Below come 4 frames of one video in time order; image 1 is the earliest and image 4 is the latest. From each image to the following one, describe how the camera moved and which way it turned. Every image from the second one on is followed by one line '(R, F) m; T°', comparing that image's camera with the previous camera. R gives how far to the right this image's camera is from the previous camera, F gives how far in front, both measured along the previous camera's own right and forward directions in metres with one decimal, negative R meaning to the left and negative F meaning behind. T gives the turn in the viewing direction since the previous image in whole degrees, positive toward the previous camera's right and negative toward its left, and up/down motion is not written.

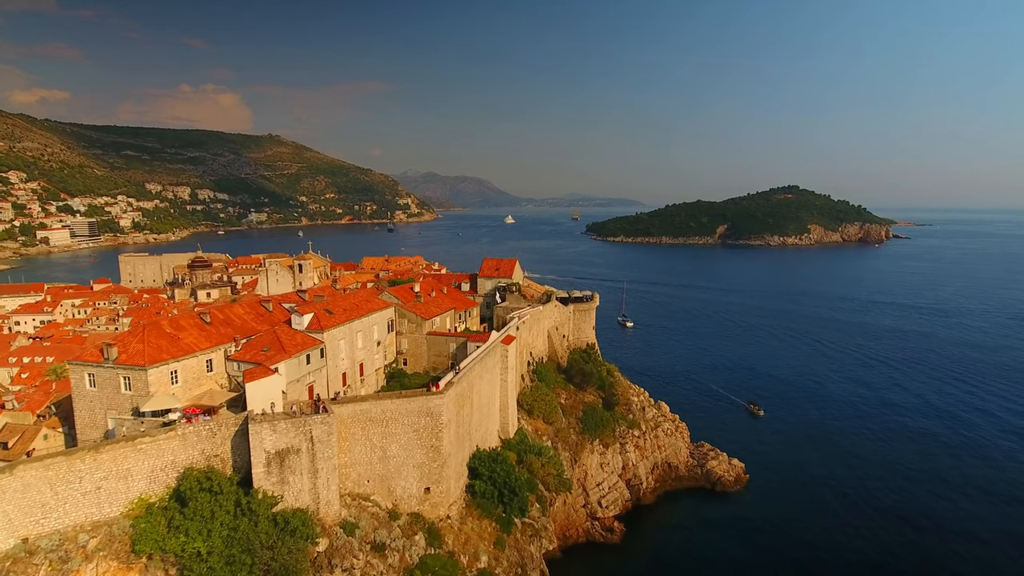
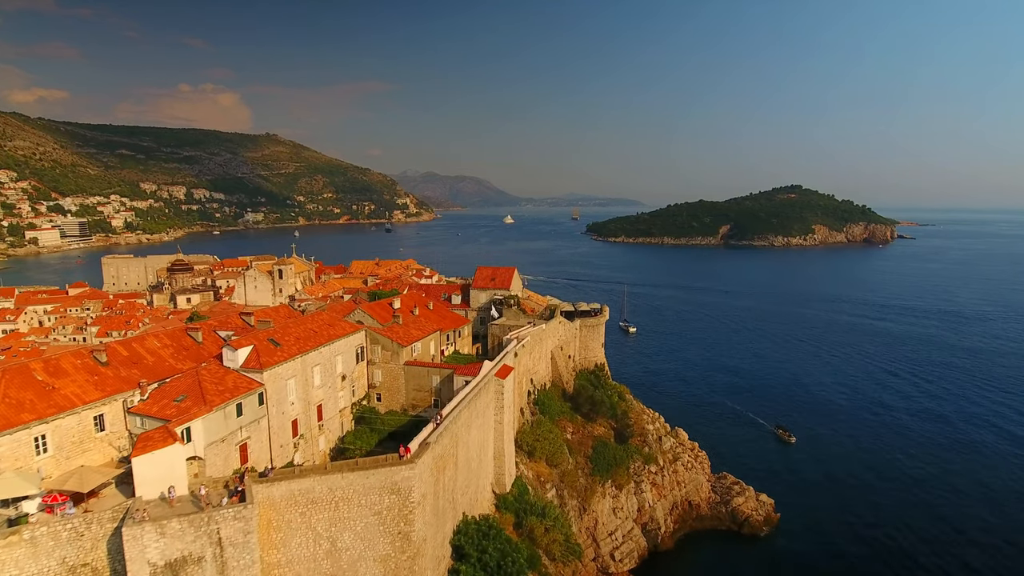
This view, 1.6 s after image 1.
(+0.1, +4.3) m; 0°
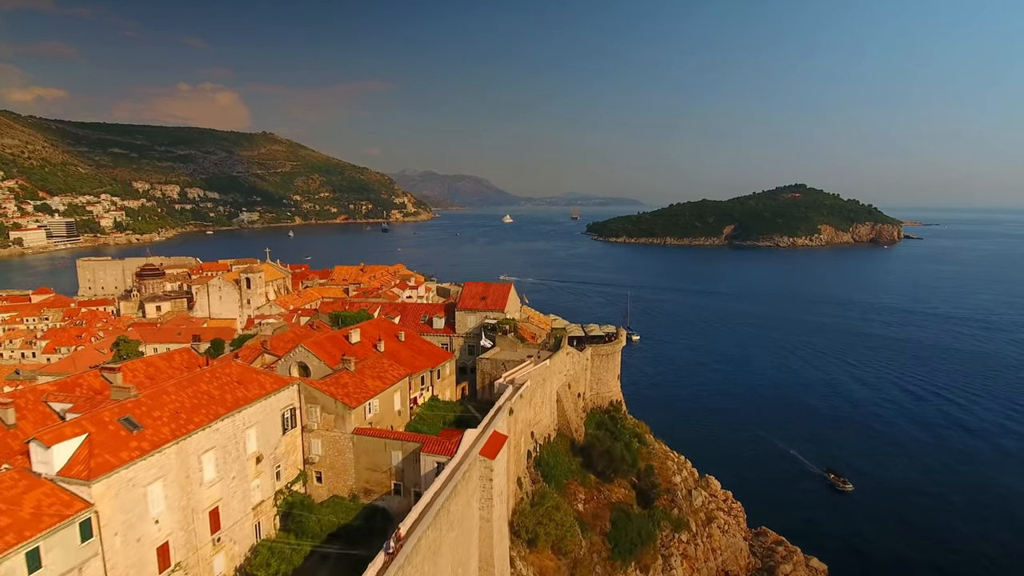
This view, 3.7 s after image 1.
(+0.1, +5.6) m; 0°
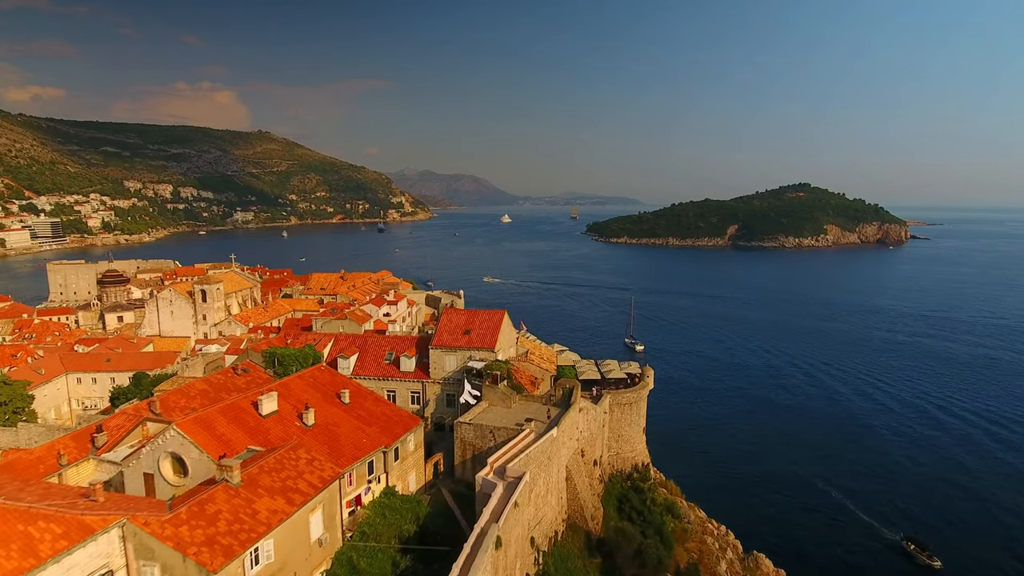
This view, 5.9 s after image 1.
(+0.2, +5.8) m; 0°
